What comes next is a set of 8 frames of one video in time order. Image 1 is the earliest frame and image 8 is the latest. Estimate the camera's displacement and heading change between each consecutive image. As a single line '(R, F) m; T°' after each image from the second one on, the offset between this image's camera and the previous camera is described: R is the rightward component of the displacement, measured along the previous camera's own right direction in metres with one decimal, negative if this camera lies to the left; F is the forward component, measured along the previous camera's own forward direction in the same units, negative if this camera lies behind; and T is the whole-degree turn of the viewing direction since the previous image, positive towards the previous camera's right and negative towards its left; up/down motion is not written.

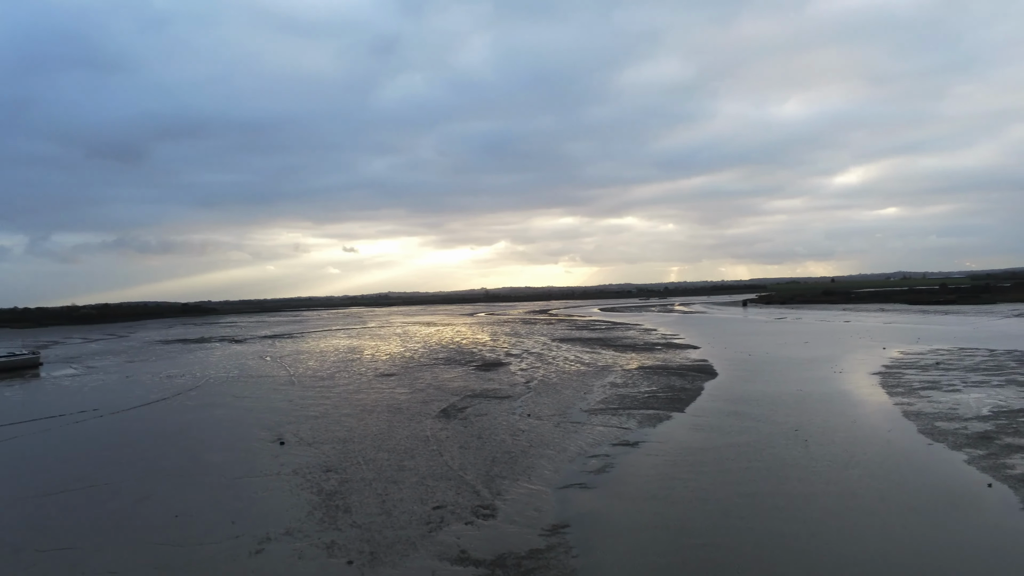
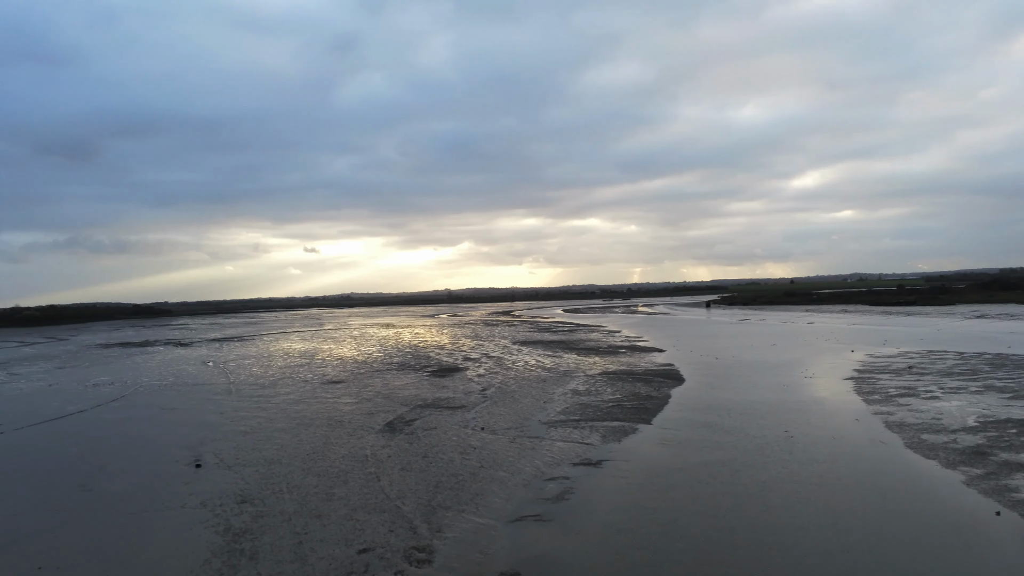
(+0.3, +1.3) m; +3°
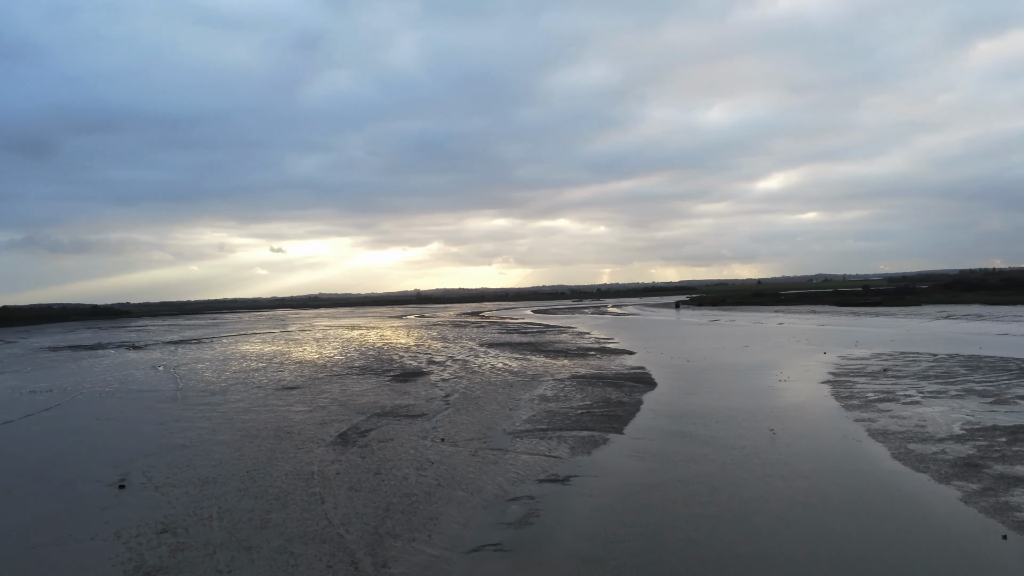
(+0.2, +0.9) m; +3°
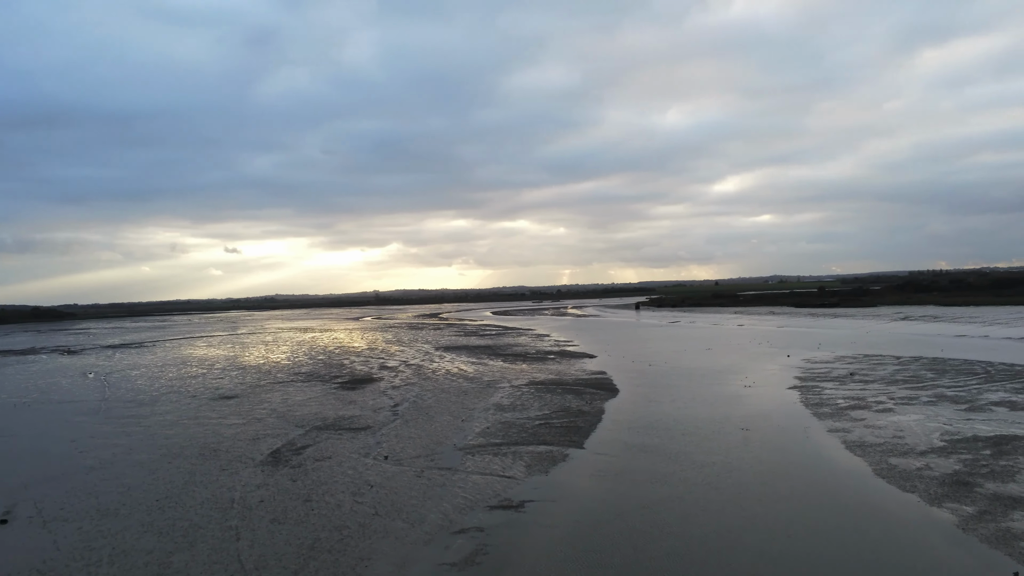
(+0.2, +1.0) m; +4°
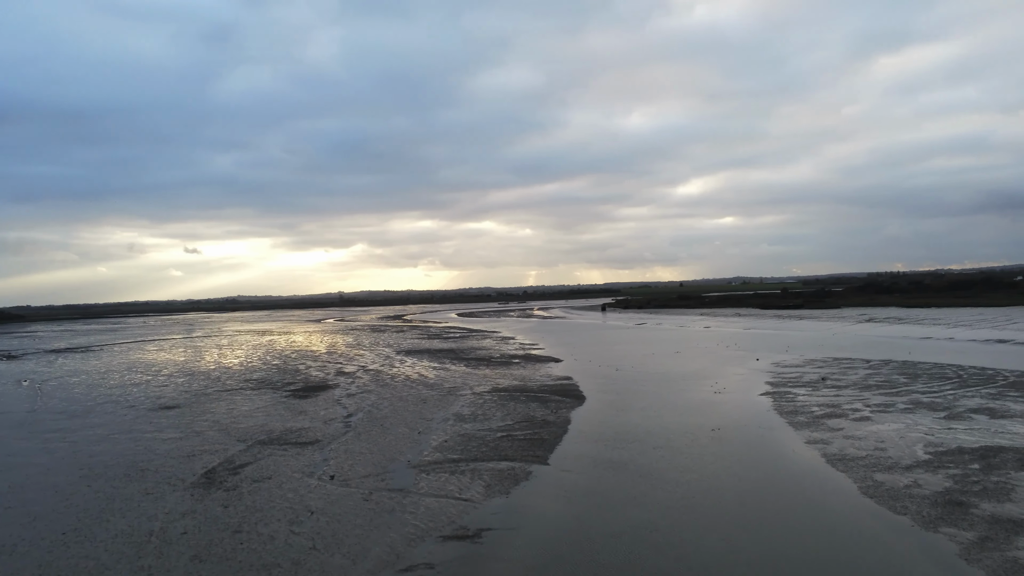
(+0.1, +0.9) m; +3°
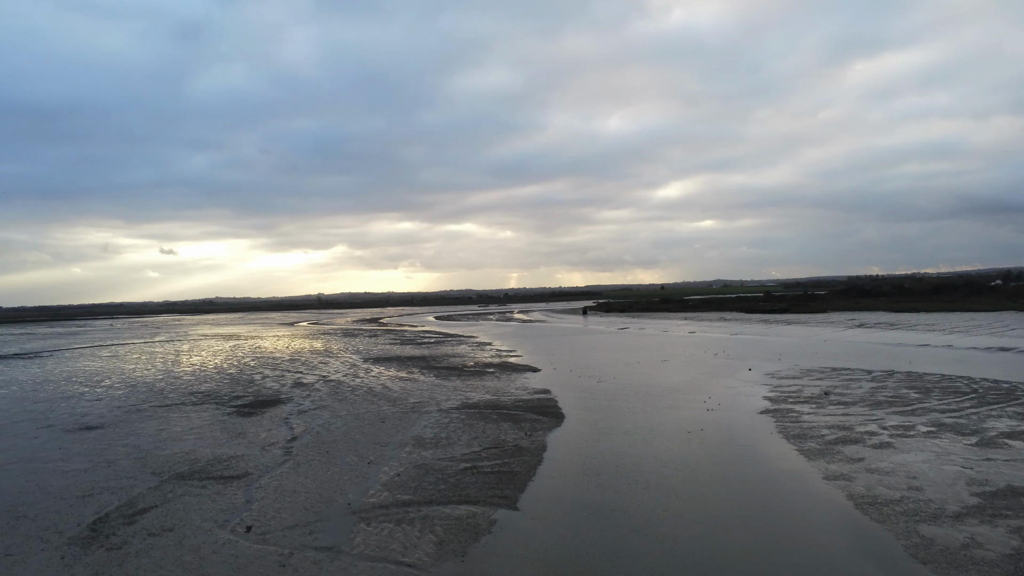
(+0.2, +1.7) m; +2°
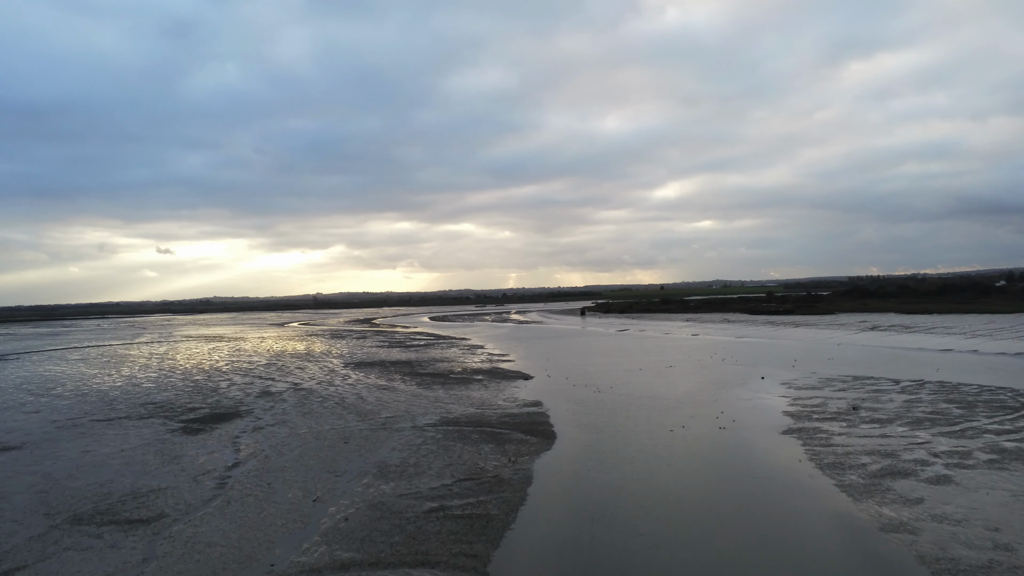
(+0.3, +1.7) m; 0°
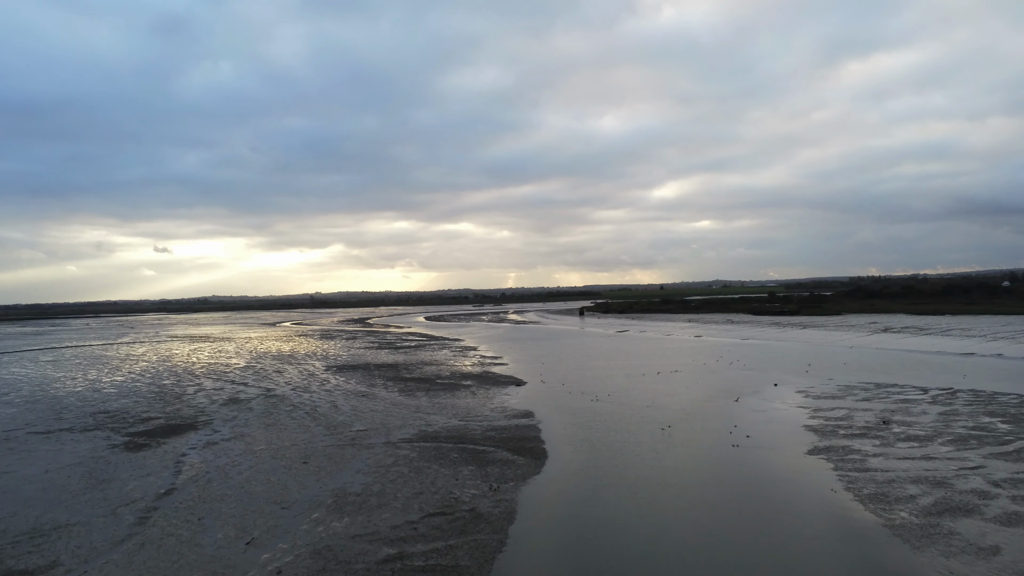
(+0.2, +1.4) m; 0°
